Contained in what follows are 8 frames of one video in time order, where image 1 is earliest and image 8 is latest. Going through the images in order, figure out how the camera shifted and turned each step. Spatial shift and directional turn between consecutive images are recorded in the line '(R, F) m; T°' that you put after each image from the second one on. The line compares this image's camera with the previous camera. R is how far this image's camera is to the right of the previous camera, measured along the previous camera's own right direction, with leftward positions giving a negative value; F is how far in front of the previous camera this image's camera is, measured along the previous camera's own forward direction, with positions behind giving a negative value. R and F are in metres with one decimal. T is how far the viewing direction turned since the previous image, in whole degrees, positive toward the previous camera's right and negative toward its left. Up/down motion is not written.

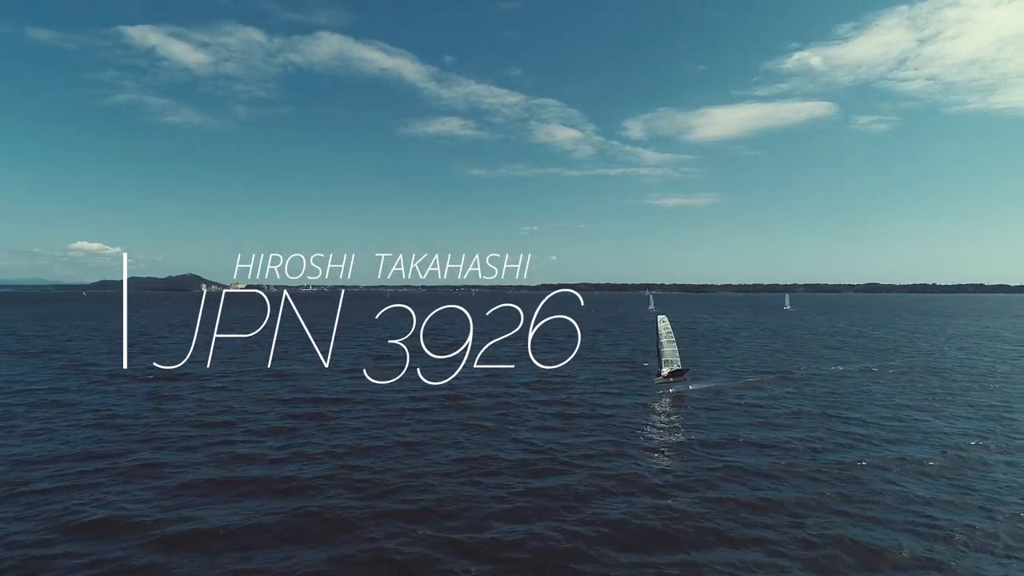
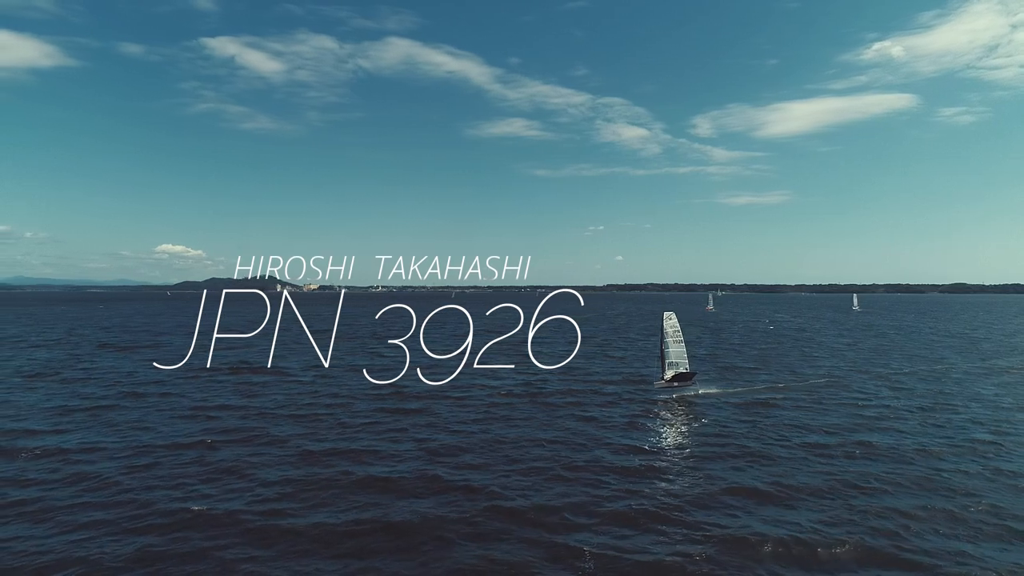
(-0.7, +0.7) m; -5°
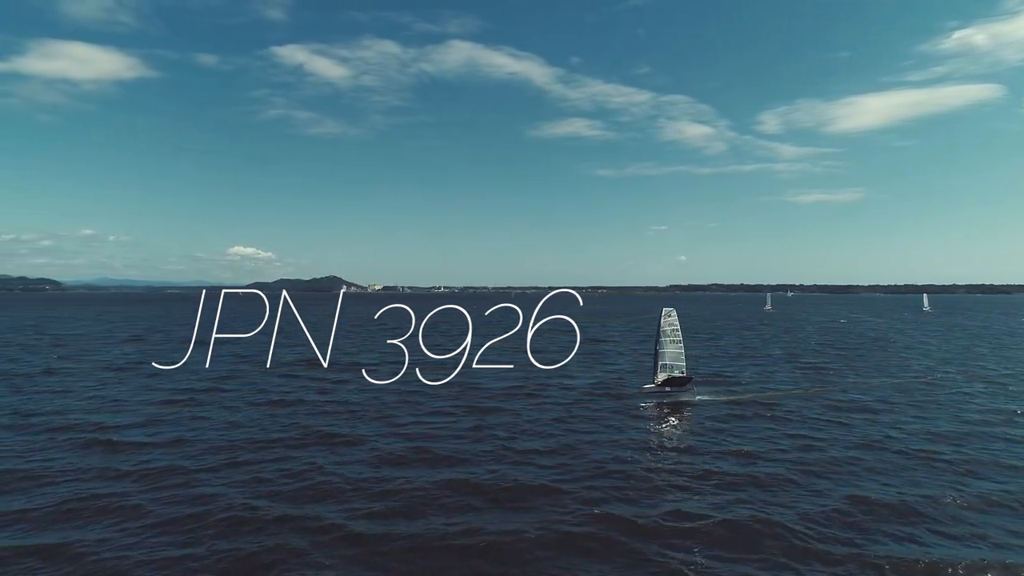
(-0.7, +0.8) m; -5°
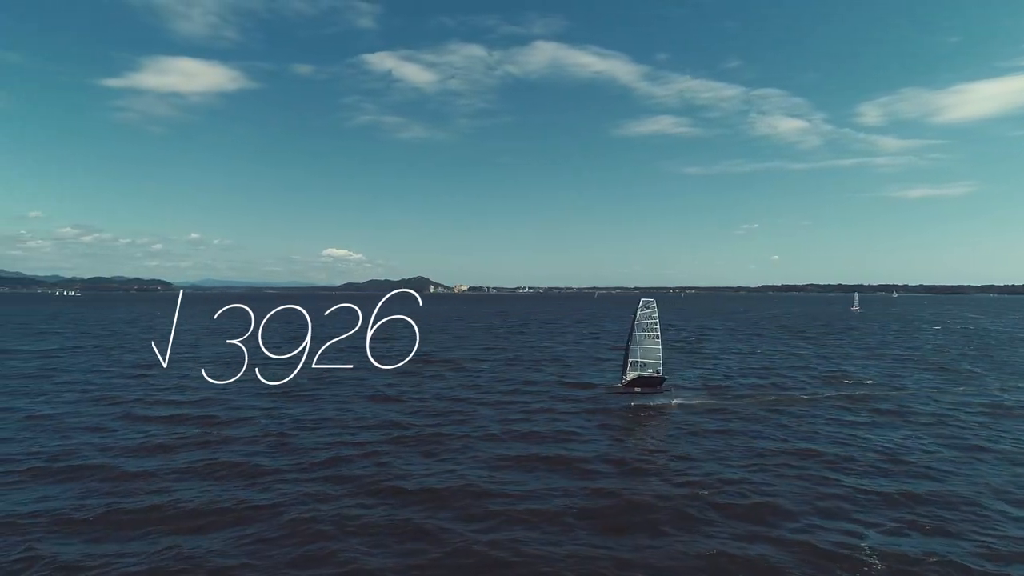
(-0.9, +1.1) m; -7°
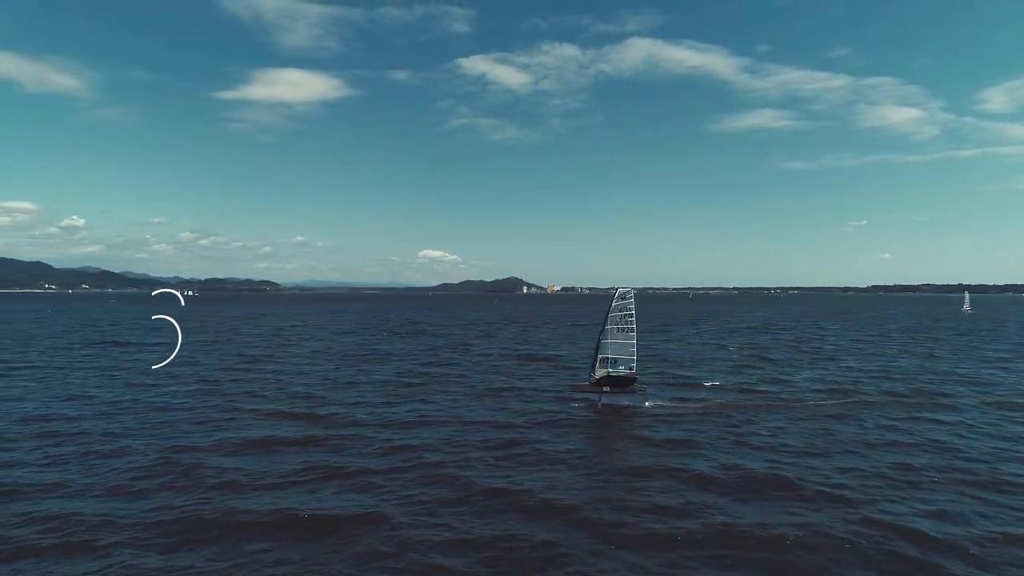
(-0.6, +1.3) m; -7°
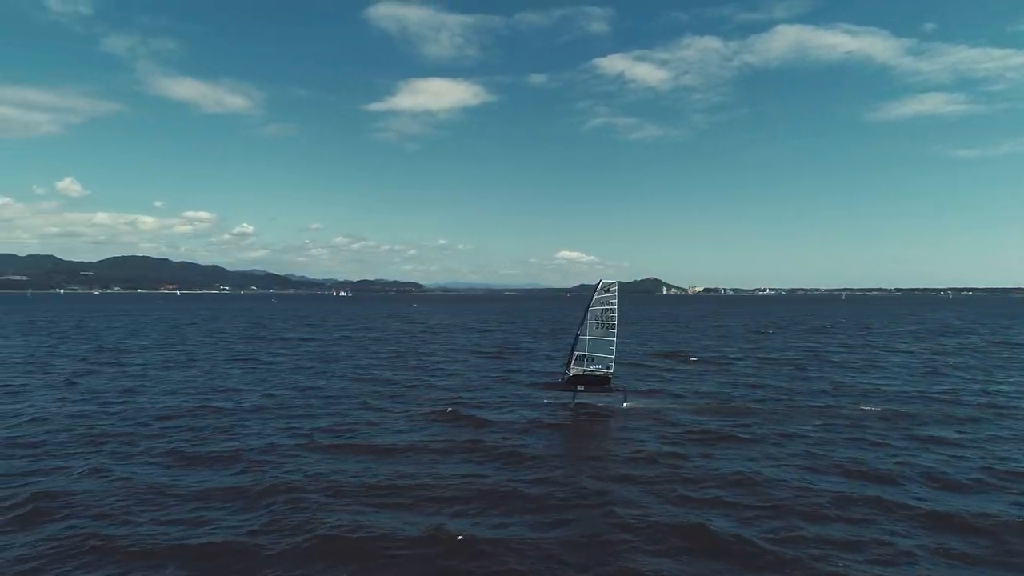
(-0.7, +2.1) m; -11°
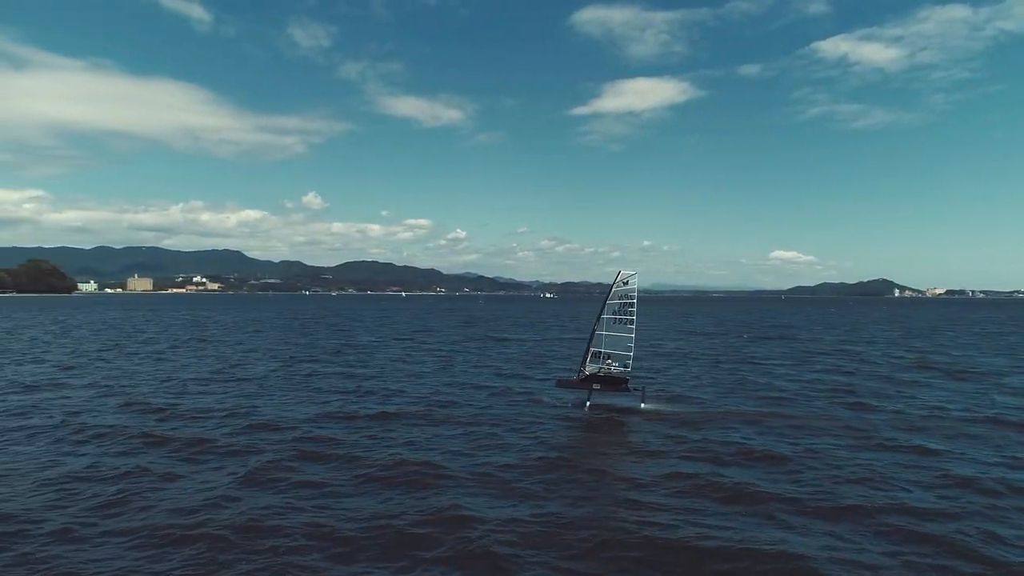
(-0.7, +3.1) m; -16°
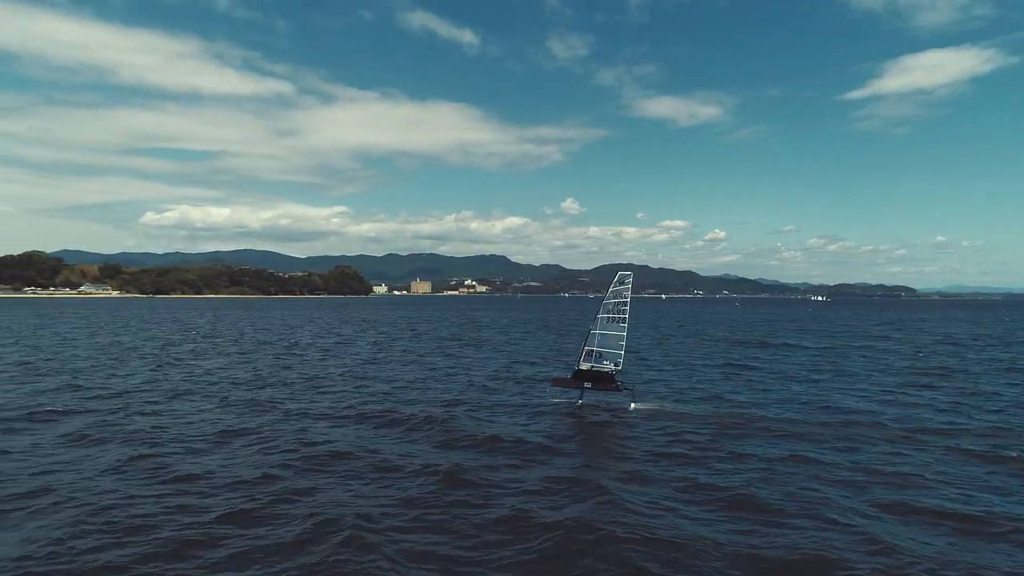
(-0.5, +4.9) m; -20°
